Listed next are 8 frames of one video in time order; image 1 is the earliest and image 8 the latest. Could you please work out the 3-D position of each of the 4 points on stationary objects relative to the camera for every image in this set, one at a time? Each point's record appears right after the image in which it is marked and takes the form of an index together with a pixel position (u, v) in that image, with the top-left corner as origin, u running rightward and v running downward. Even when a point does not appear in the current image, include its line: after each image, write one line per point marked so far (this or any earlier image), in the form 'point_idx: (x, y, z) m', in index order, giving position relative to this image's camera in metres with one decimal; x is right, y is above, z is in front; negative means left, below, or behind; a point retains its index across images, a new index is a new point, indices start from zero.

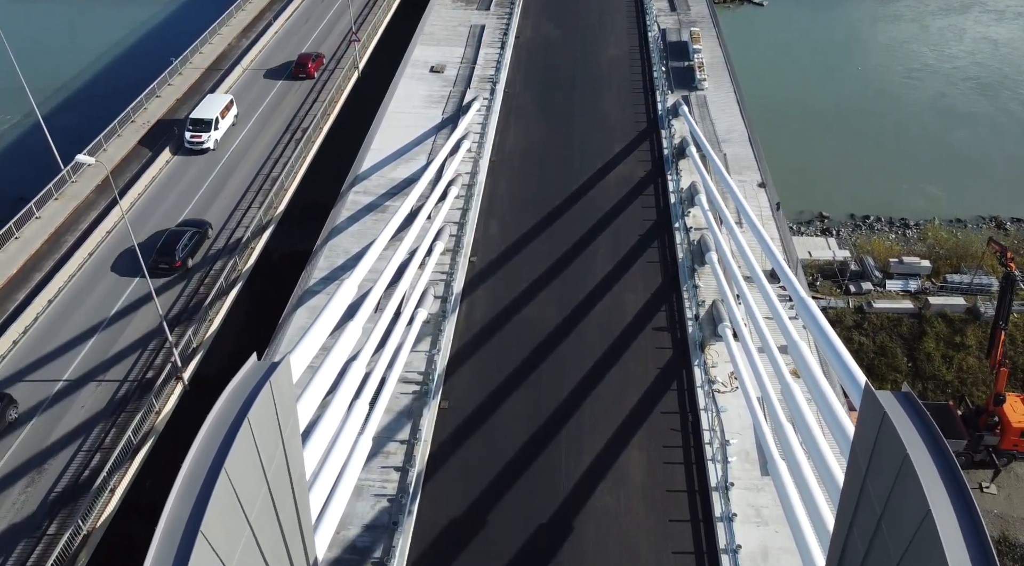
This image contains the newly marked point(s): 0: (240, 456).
0: (-3.7, -2.3, +11.6) m
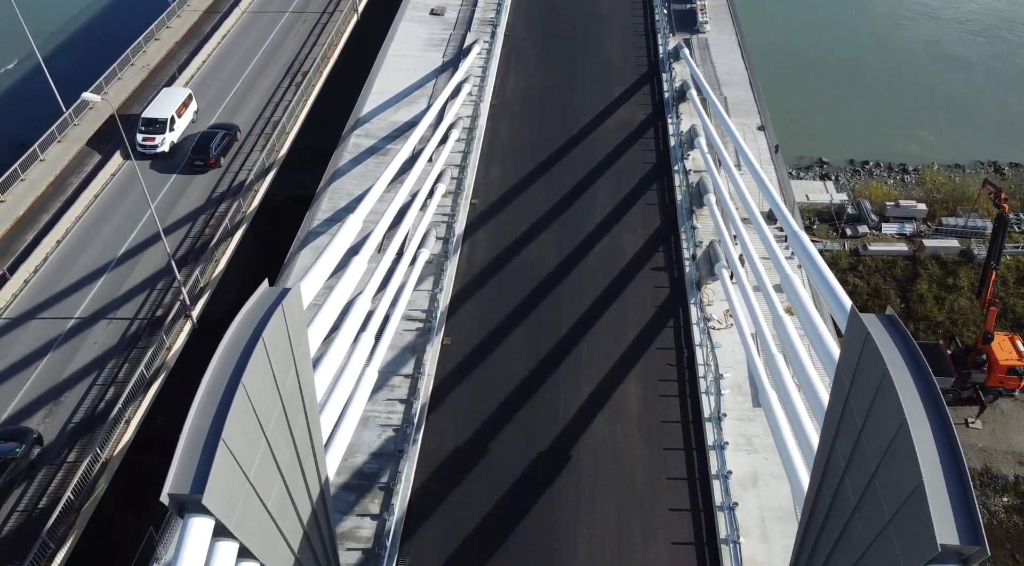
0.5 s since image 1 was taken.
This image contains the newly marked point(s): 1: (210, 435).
0: (-3.7, -1.2, +12.3) m
1: (-4.0, -2.0, +11.5) m
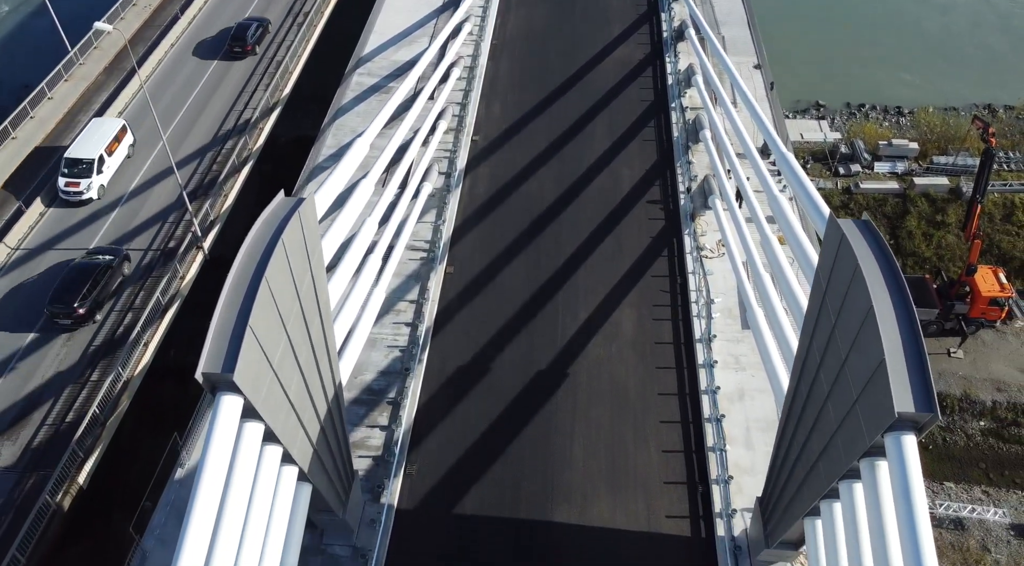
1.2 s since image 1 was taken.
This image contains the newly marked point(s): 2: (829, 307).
0: (-3.6, +0.2, +13.4) m
1: (-4.0, -0.6, +12.6) m
2: (+5.0, -0.4, +13.4) m
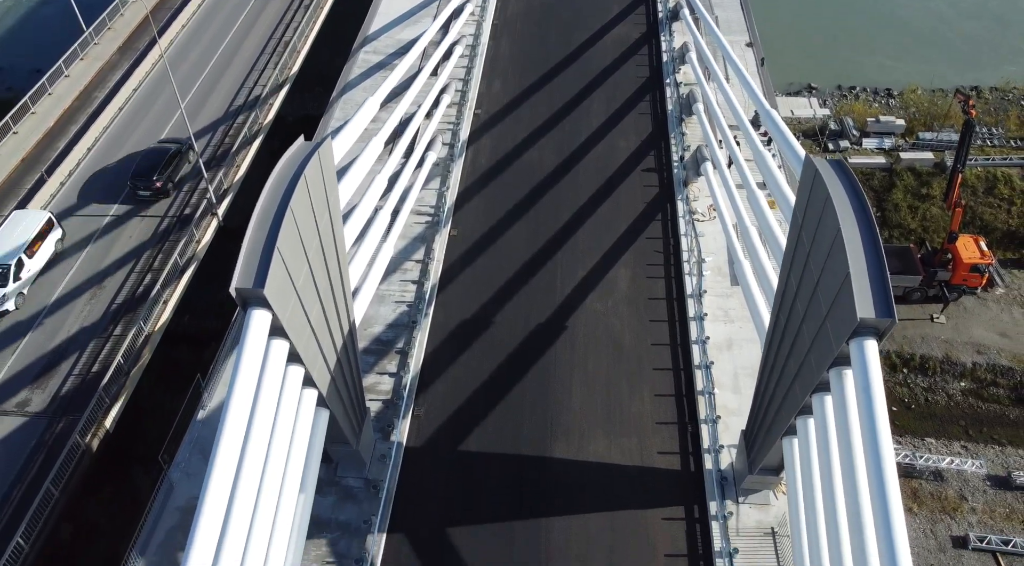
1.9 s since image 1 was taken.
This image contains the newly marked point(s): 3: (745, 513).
0: (-3.6, +1.3, +14.7) m
1: (-4.0, +0.6, +13.9) m
2: (+5.0, +0.8, +14.8) m
3: (+5.2, -5.1, +19.2) m
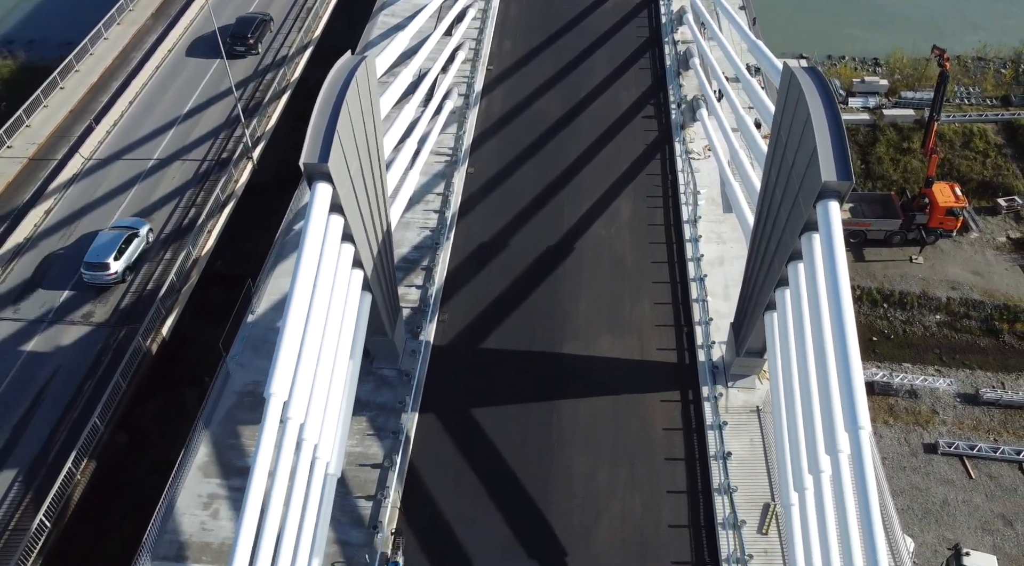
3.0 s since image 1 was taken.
0: (-3.2, +3.6, +17.4) m
1: (-3.5, +2.8, +16.6) m
2: (+5.5, +3.0, +17.4) m
3: (+5.6, -2.8, +21.9) m
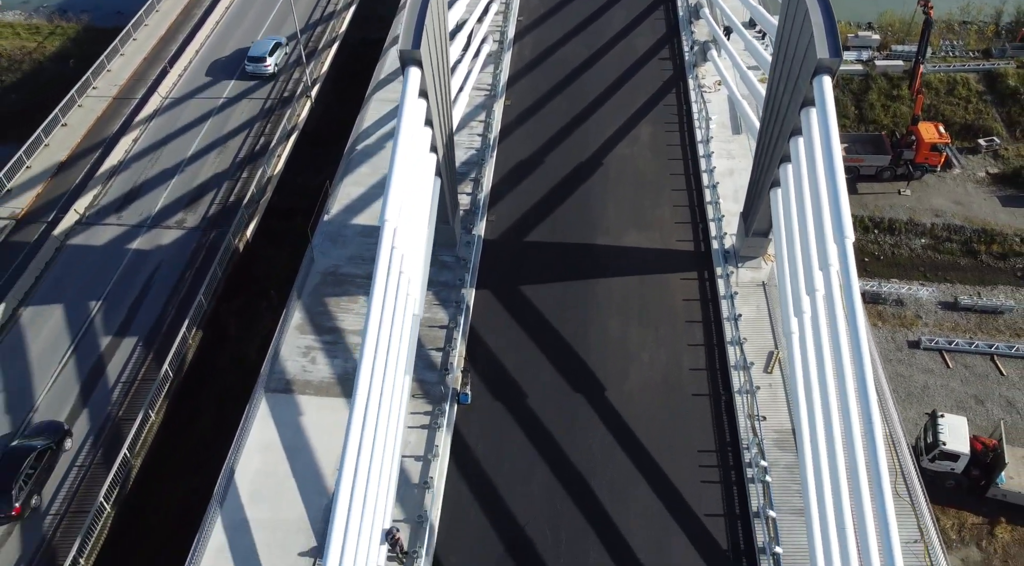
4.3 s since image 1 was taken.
0: (-1.9, +6.7, +21.3) m
1: (-2.3, +5.9, +20.6) m
2: (+6.7, +6.2, +21.4) m
3: (+6.9, +0.3, +25.8) m
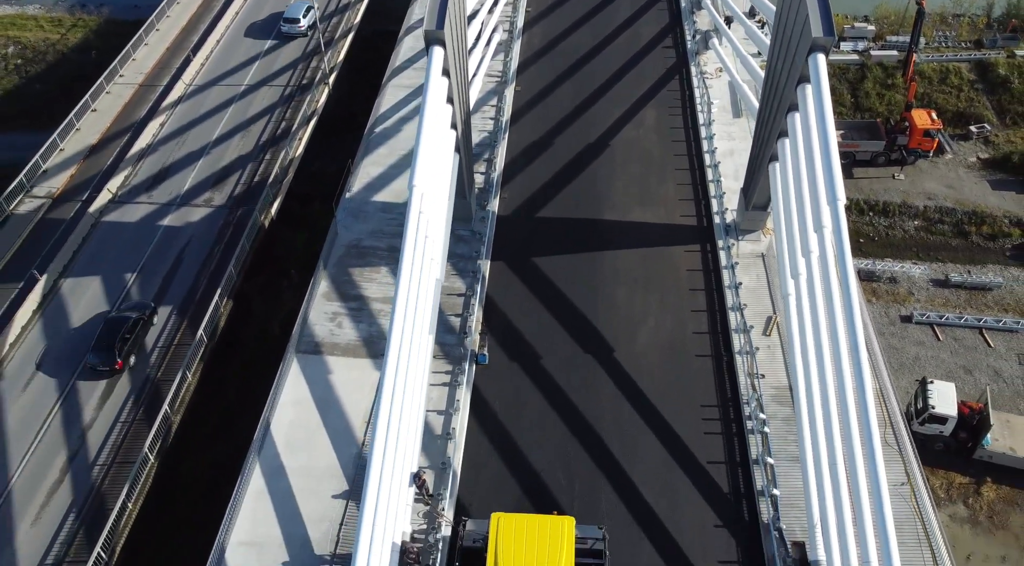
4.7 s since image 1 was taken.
0: (-1.5, +7.6, +22.9) m
1: (-1.9, +6.8, +22.1) m
2: (+7.2, +7.1, +22.9) m
3: (+7.3, +1.2, +27.4) m
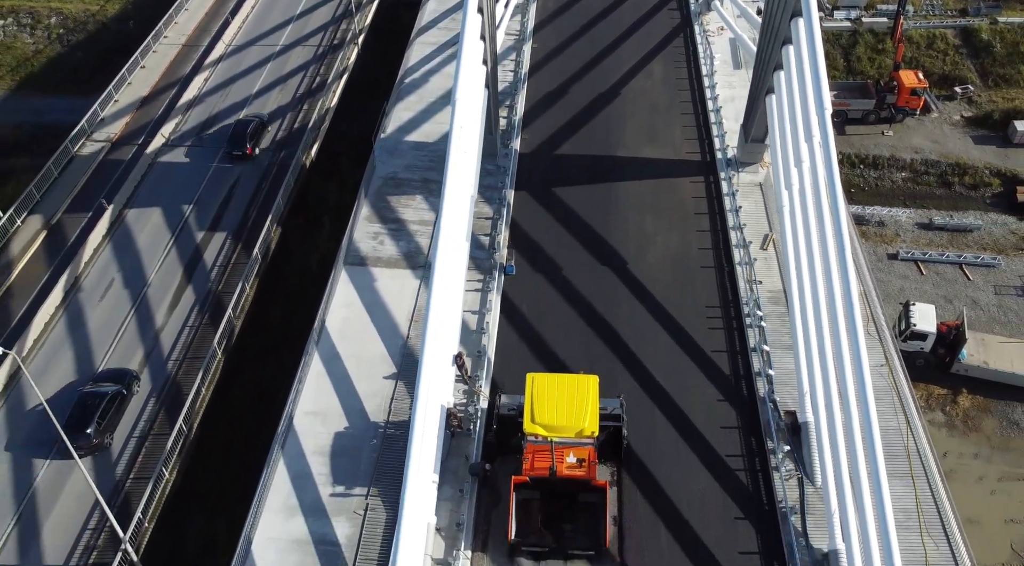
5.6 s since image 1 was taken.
0: (-0.7, +10.2, +25.8) m
1: (-1.1, +9.4, +25.1) m
2: (+7.9, +9.6, +25.9) m
3: (+8.1, +3.8, +30.4) m
